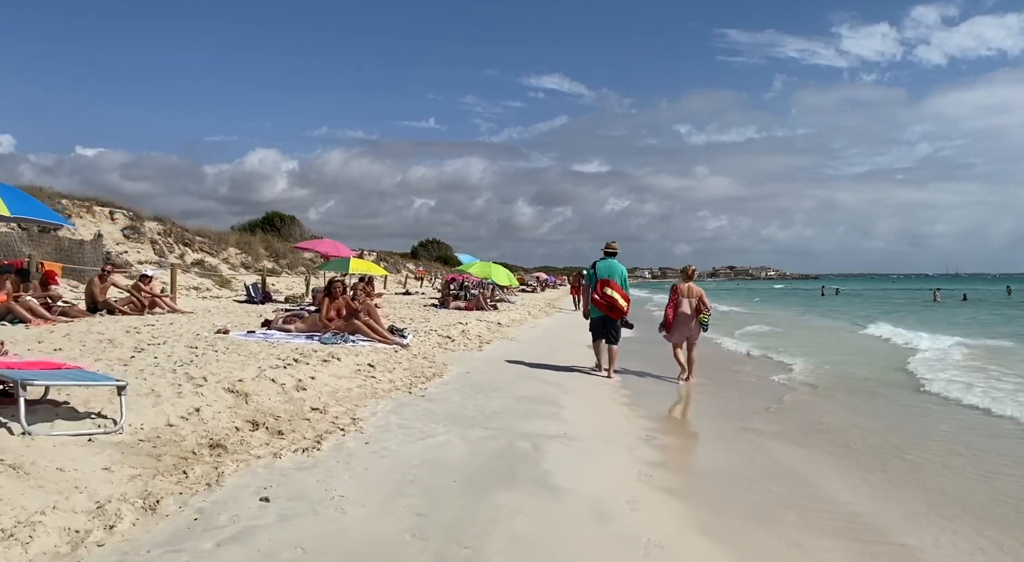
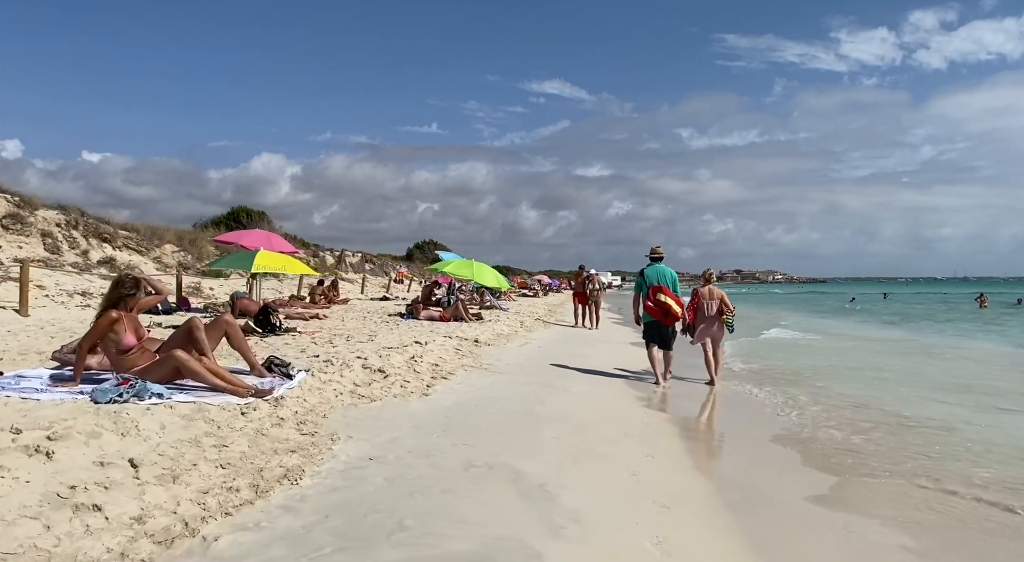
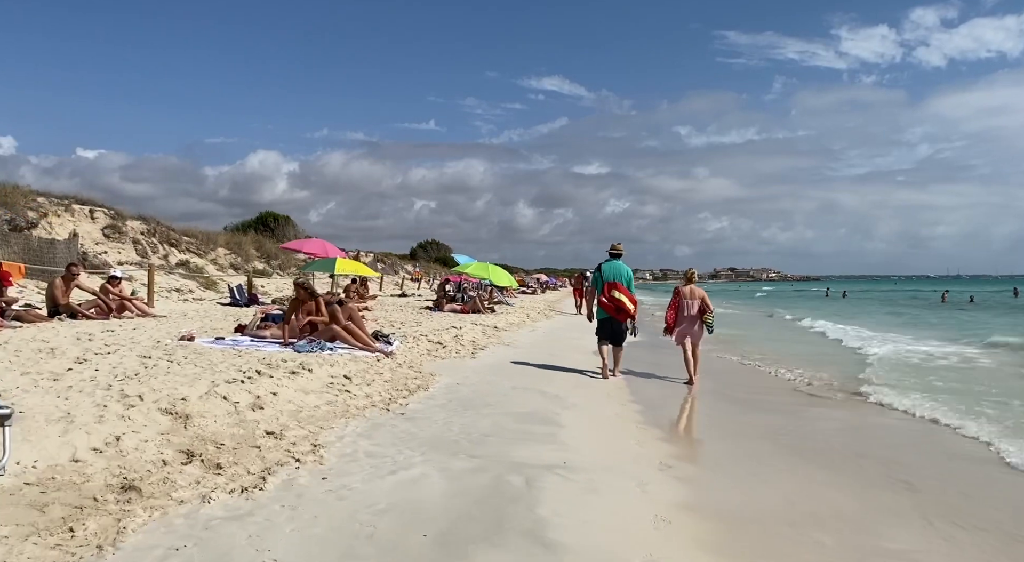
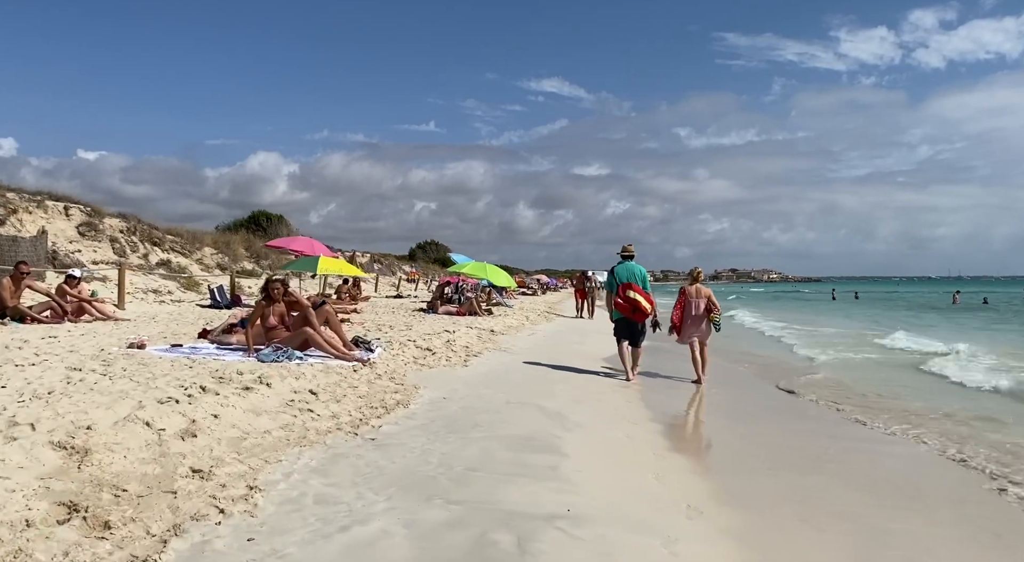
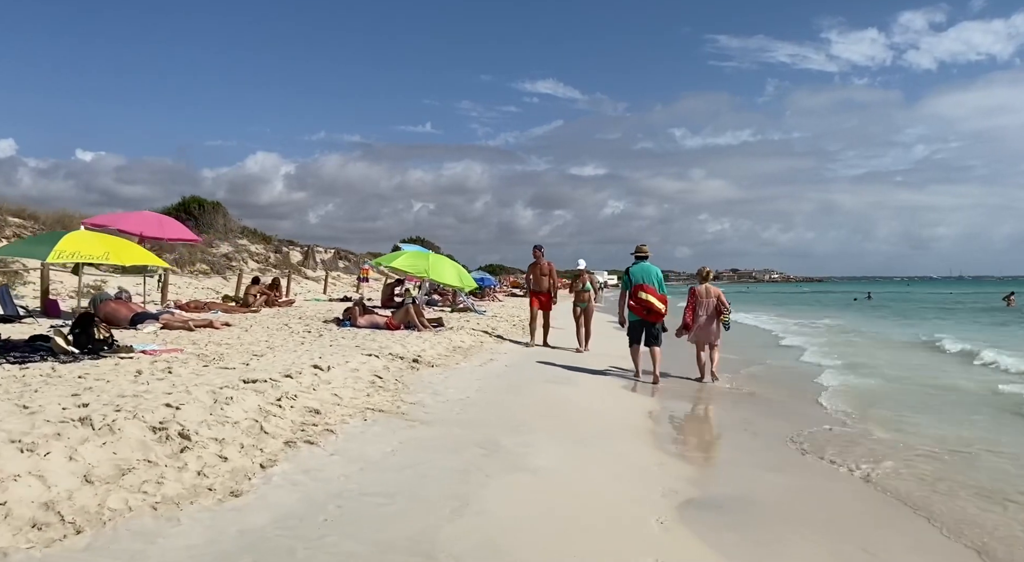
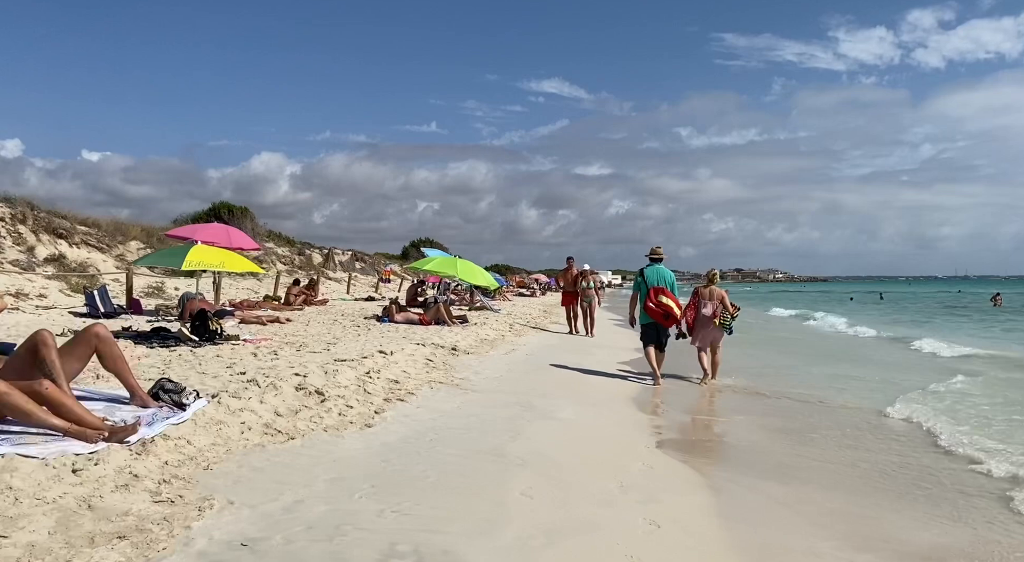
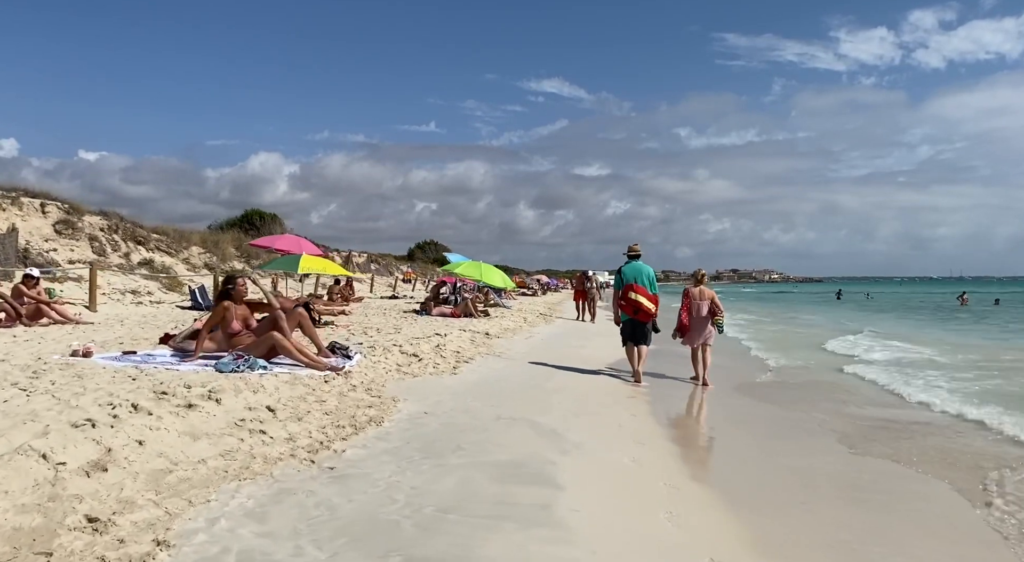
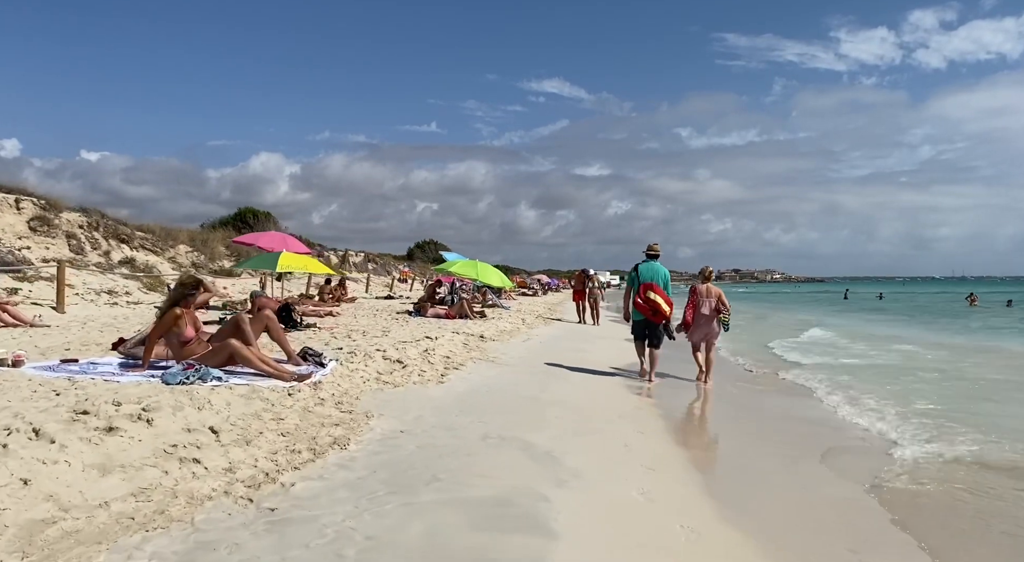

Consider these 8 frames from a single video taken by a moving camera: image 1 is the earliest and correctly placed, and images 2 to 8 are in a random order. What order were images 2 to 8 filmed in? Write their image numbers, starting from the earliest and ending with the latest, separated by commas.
3, 4, 7, 8, 2, 6, 5
